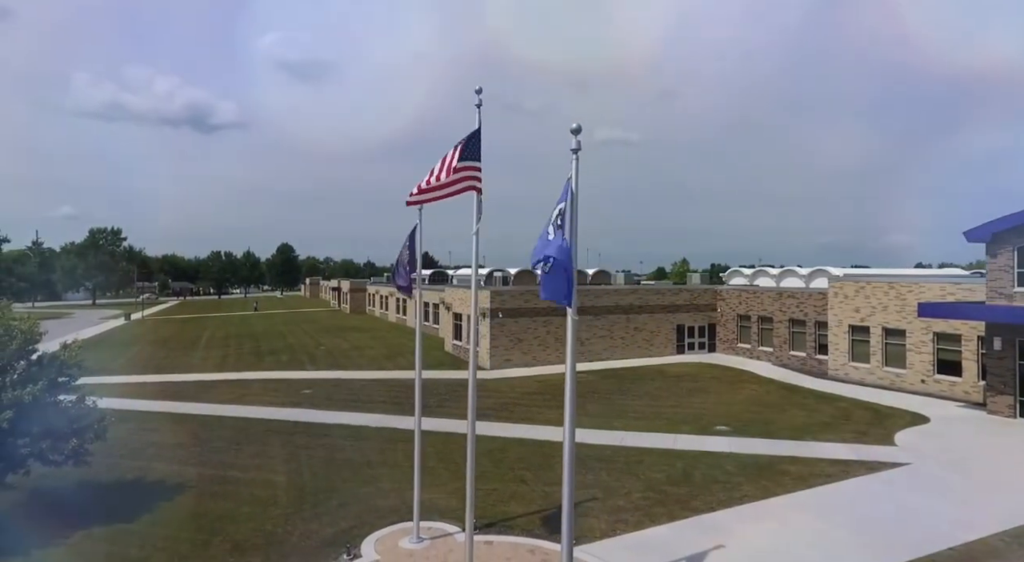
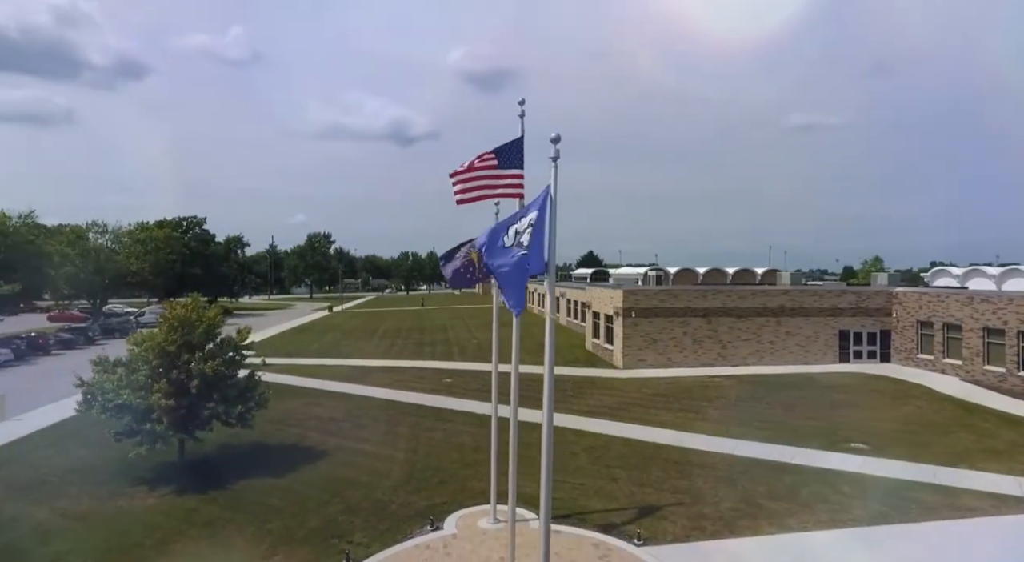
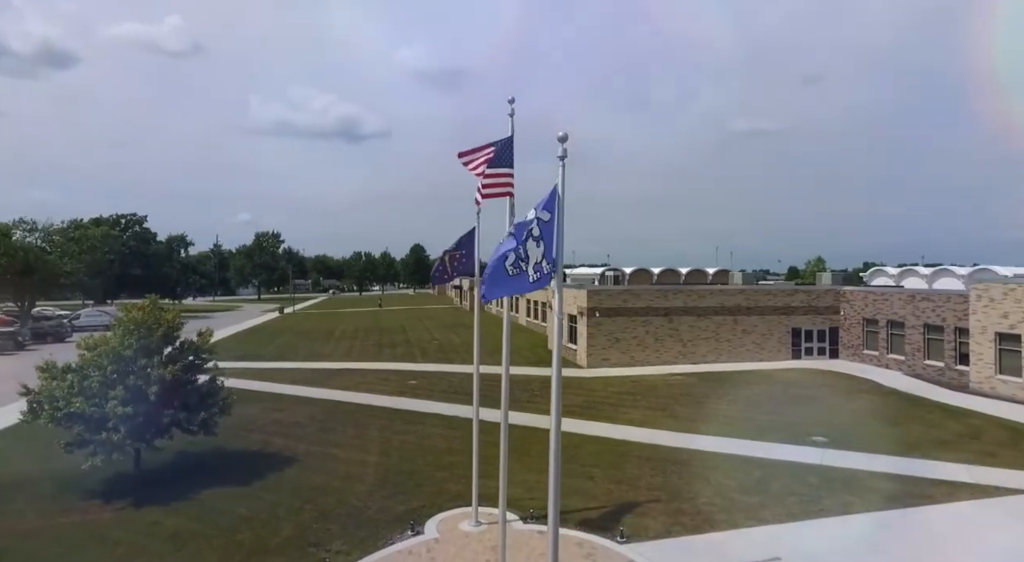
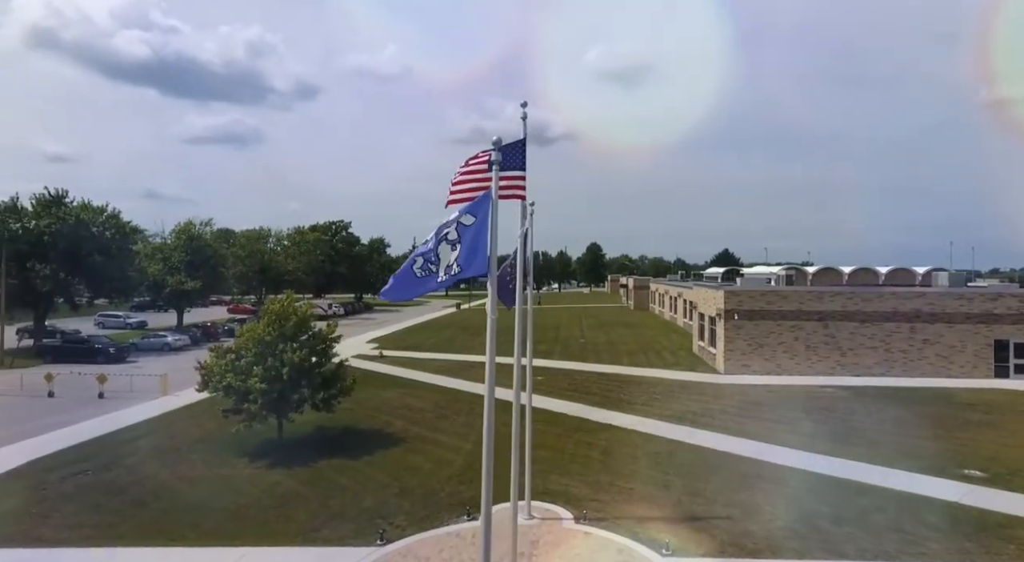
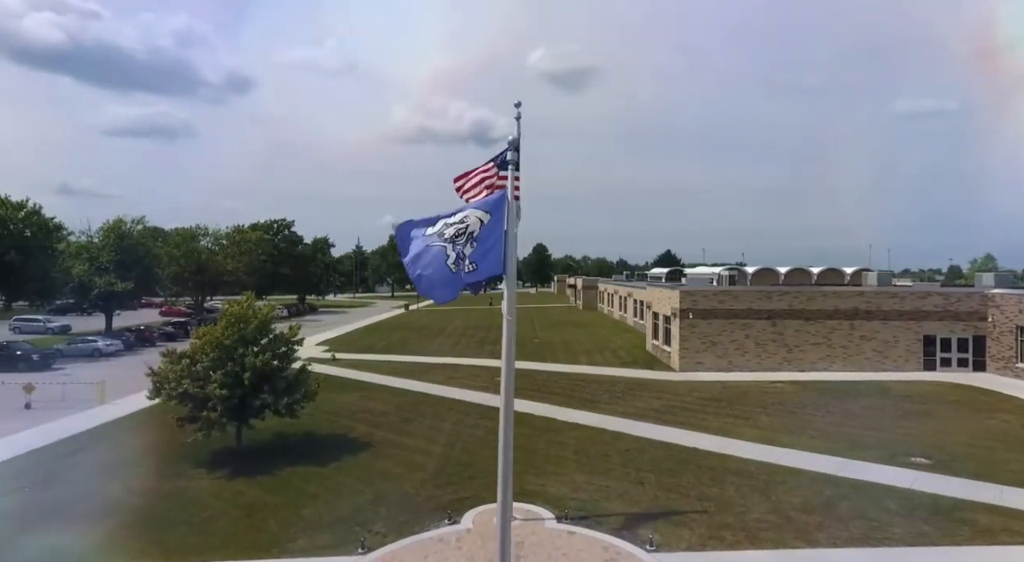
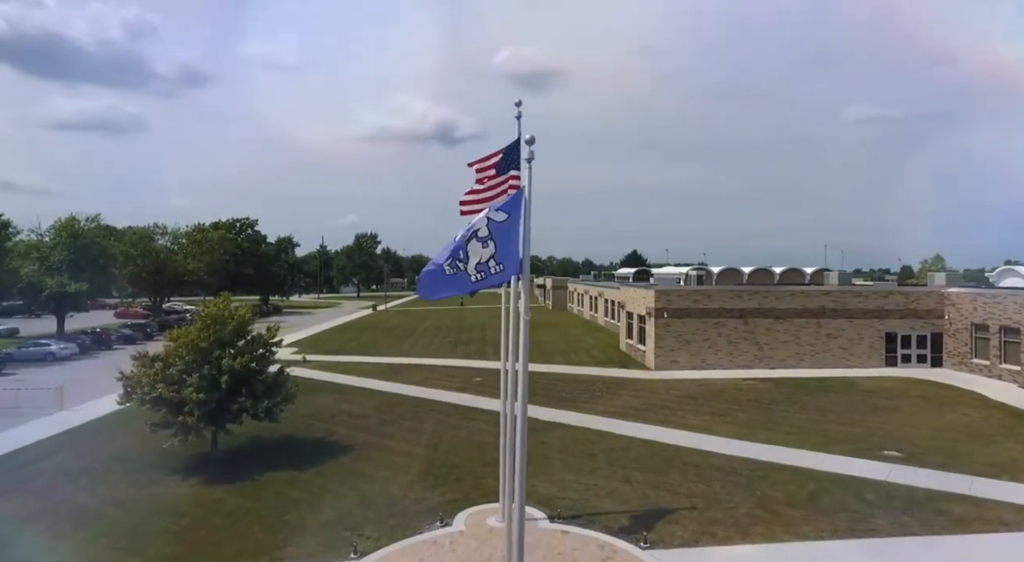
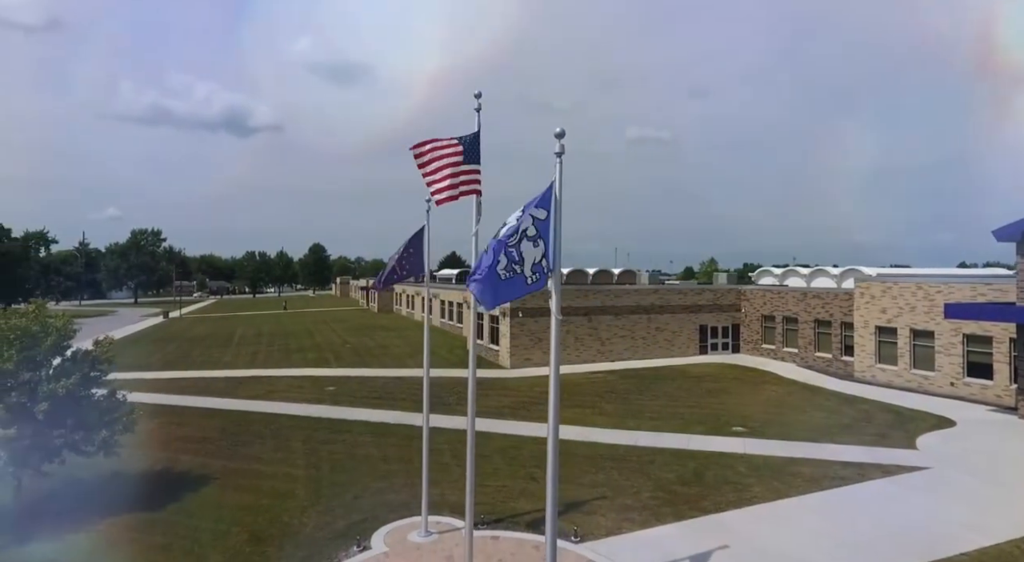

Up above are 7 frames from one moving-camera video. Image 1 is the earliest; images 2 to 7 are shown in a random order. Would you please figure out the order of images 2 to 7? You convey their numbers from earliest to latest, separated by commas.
7, 3, 2, 6, 5, 4
